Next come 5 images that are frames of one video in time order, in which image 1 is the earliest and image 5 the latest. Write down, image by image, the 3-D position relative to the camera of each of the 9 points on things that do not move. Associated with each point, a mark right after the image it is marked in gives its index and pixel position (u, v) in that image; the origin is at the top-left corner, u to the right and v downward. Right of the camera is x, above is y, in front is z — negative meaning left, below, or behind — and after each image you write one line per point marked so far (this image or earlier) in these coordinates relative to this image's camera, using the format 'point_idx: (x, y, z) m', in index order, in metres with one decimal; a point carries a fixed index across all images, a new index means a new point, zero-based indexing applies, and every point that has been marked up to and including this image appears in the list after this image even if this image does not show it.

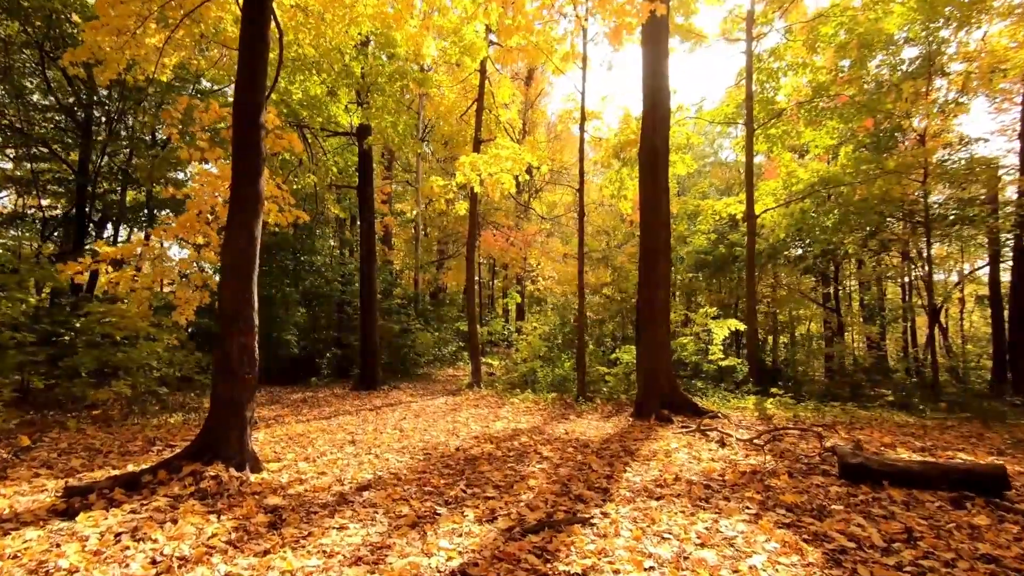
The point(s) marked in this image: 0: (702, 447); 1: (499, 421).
0: (+2.2, -1.8, +5.5) m
1: (-0.2, -2.2, +7.7) m
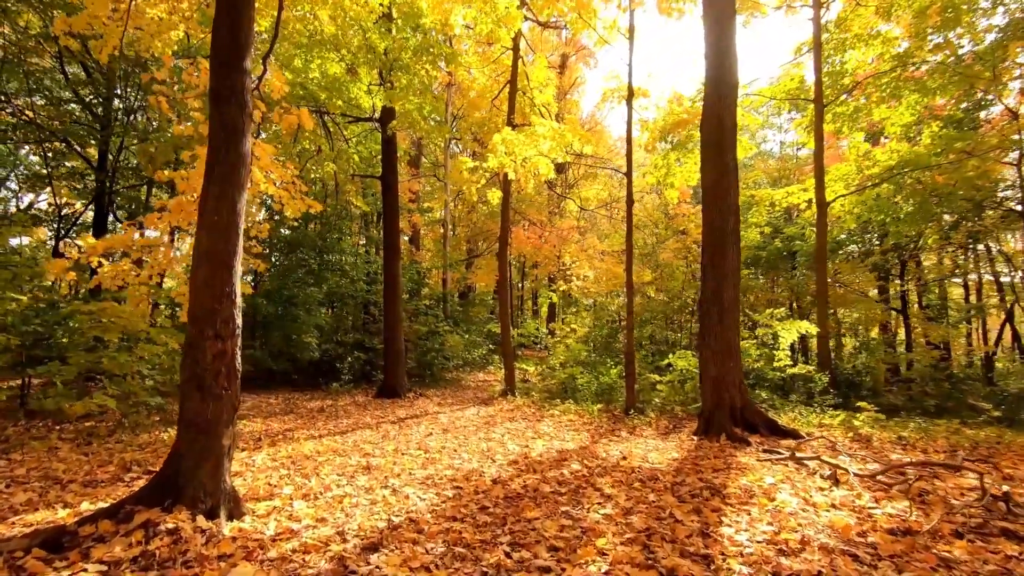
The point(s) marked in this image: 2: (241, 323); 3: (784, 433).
0: (+2.7, -1.8, +4.2) m
1: (+0.4, -2.1, +6.6) m
2: (-1.9, -0.3, +3.4) m
3: (+3.8, -2.0, +6.6) m
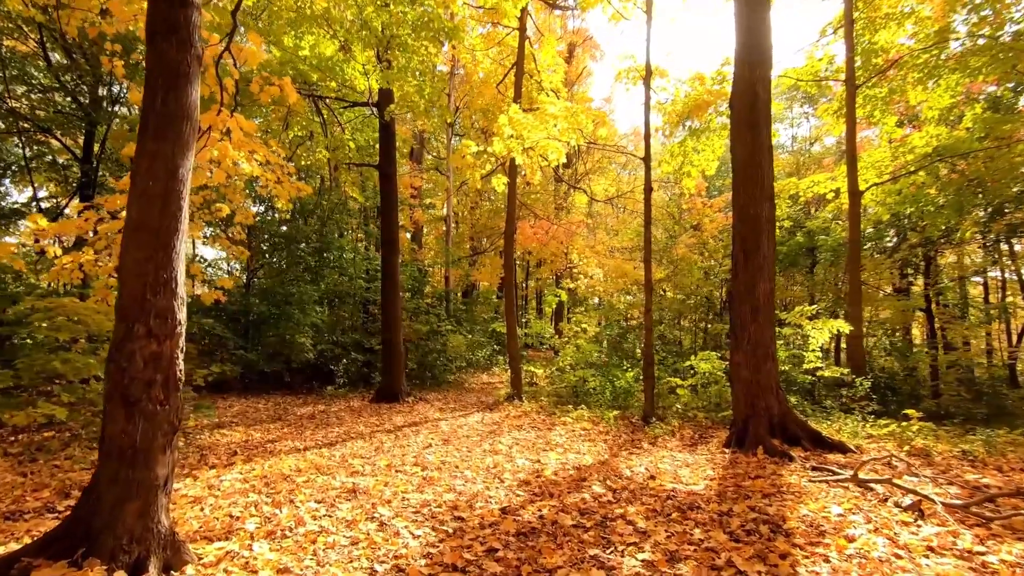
0: (+2.8, -1.7, +3.5) m
1: (+0.5, -2.0, +5.8) m
2: (-1.9, -0.2, +2.7) m
3: (+3.9, -1.9, +5.8) m
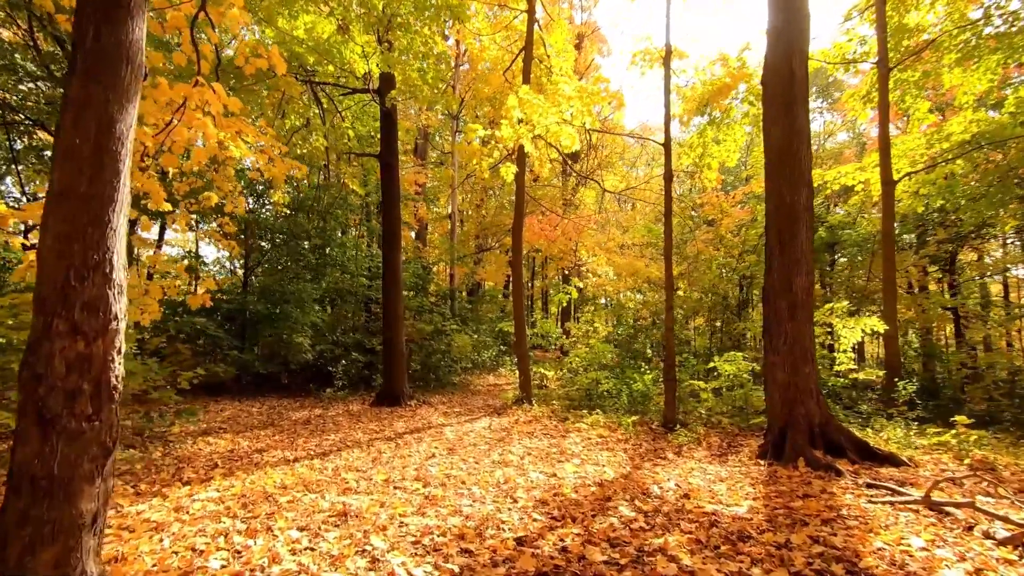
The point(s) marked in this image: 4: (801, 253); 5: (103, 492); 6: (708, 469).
0: (+2.9, -1.6, +2.9) m
1: (+0.6, -2.0, +5.3) m
2: (-1.8, -0.1, +2.1) m
3: (+4.0, -1.9, +5.2) m
4: (+3.4, +0.4, +5.6) m
5: (-1.8, -0.9, +2.1) m
6: (+2.2, -2.0, +5.3) m
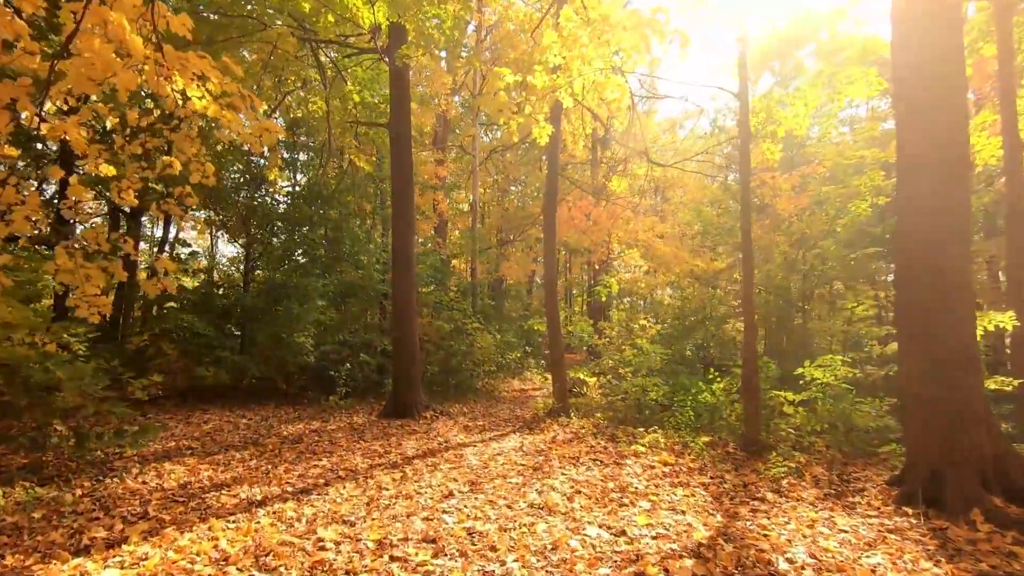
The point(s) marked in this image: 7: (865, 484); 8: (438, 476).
0: (+3.1, -1.4, +1.3) m
1: (+1.0, -1.8, +3.8) m
2: (-1.5, +0.1, +0.8) m
3: (+4.4, -1.7, +3.6) m
4: (+3.8, +0.6, +4.0) m
5: (-1.6, -0.7, +0.7) m
6: (+2.5, -1.8, +3.7) m
7: (+3.4, -1.9, +4.6) m
8: (-0.7, -1.8, +4.5) m
